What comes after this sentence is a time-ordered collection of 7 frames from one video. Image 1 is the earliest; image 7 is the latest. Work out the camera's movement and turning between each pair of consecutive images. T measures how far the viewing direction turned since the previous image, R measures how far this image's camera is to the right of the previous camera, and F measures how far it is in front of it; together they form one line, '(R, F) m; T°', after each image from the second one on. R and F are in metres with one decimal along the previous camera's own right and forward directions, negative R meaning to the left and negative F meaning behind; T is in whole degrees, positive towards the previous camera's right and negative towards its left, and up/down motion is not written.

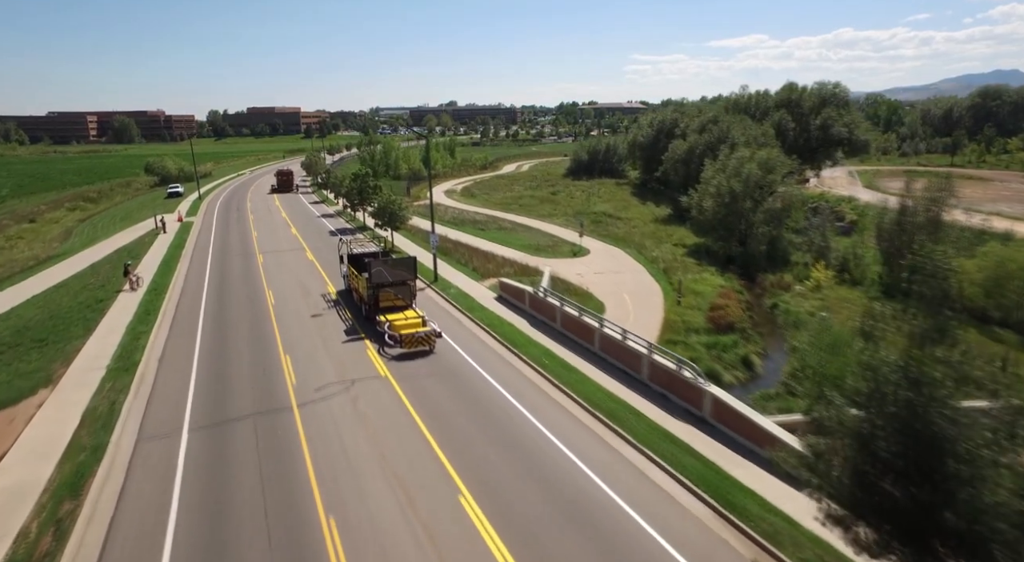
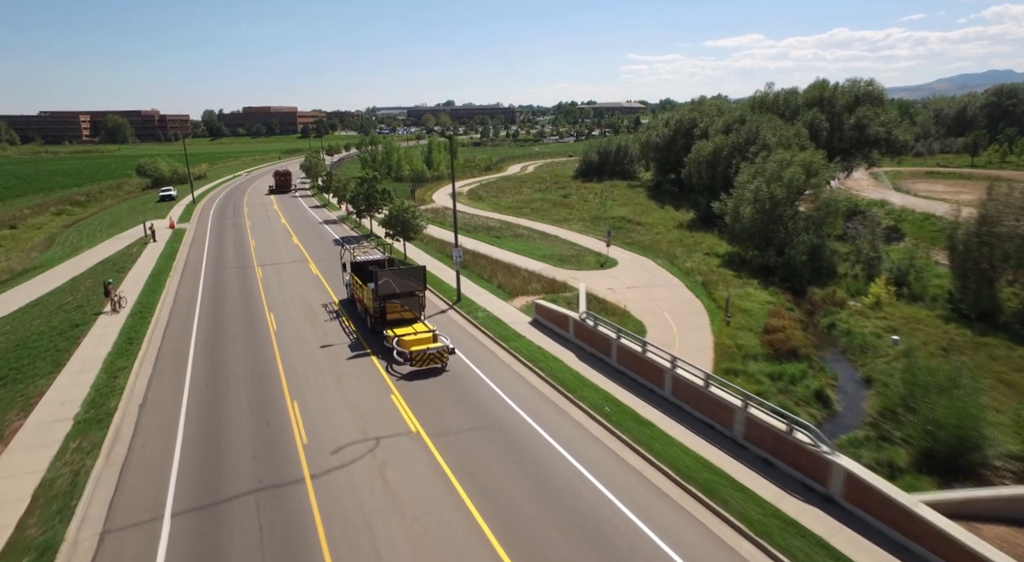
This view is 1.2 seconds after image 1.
(-1.5, +3.1) m; 0°
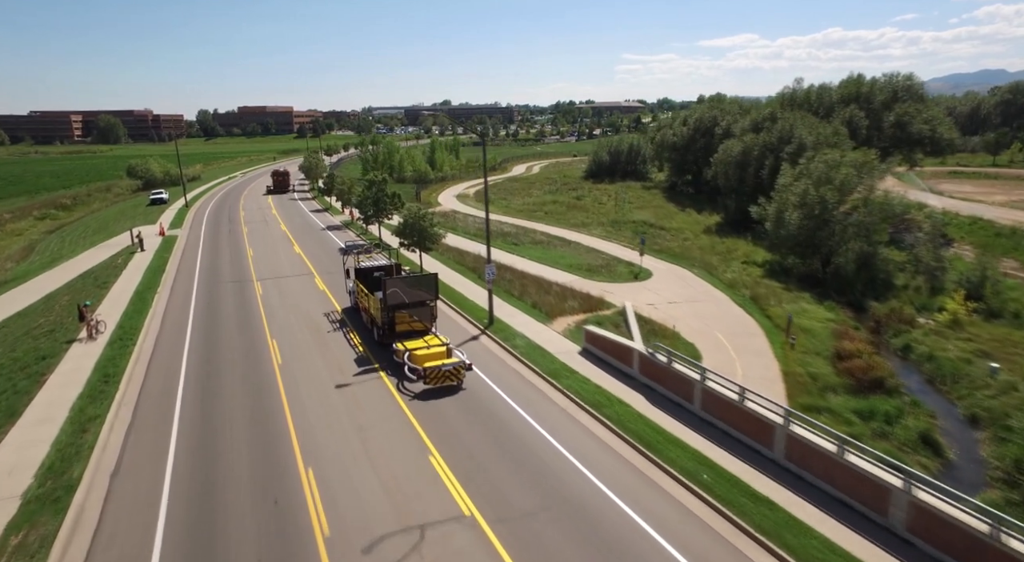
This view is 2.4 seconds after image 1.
(-1.6, +3.2) m; 0°
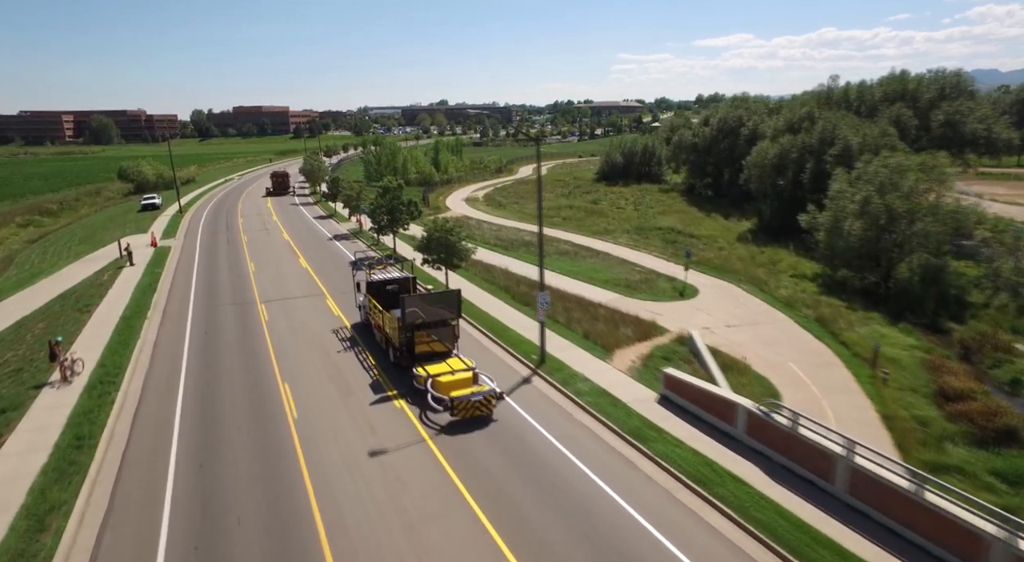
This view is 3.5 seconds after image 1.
(-1.8, +3.3) m; 0°
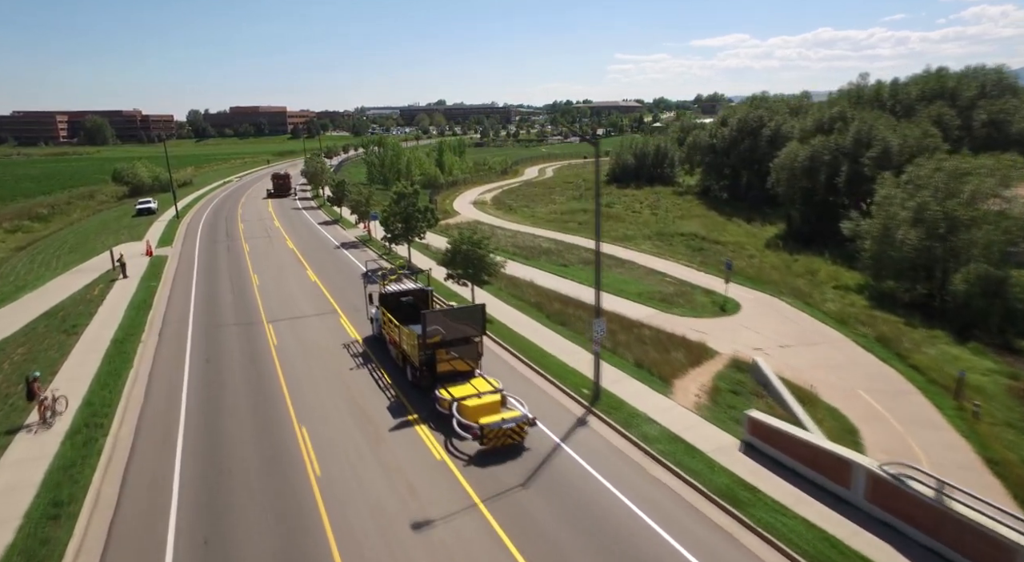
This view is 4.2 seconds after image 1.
(-1.4, +2.3) m; 0°
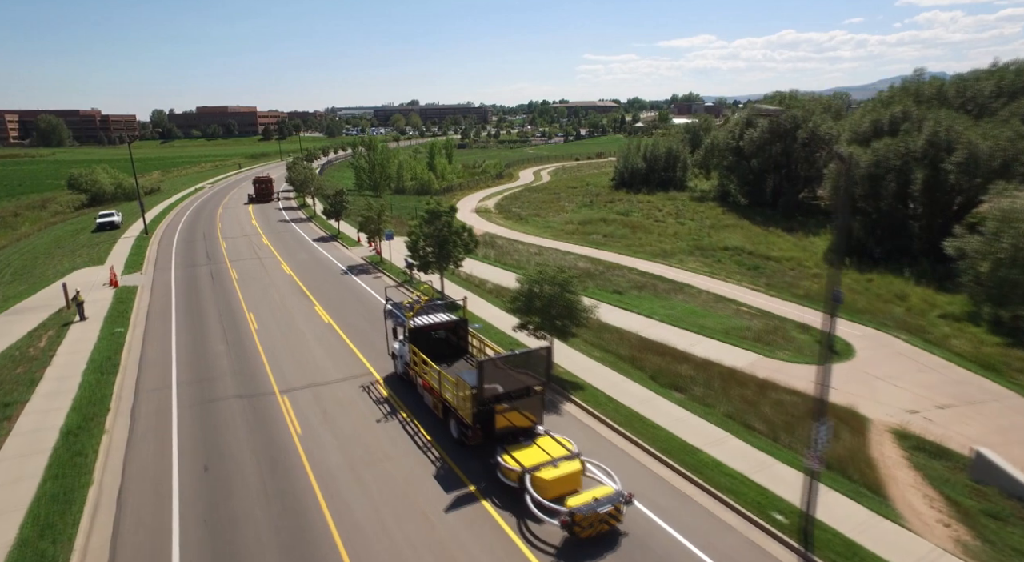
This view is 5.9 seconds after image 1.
(-3.5, +5.5) m; +3°
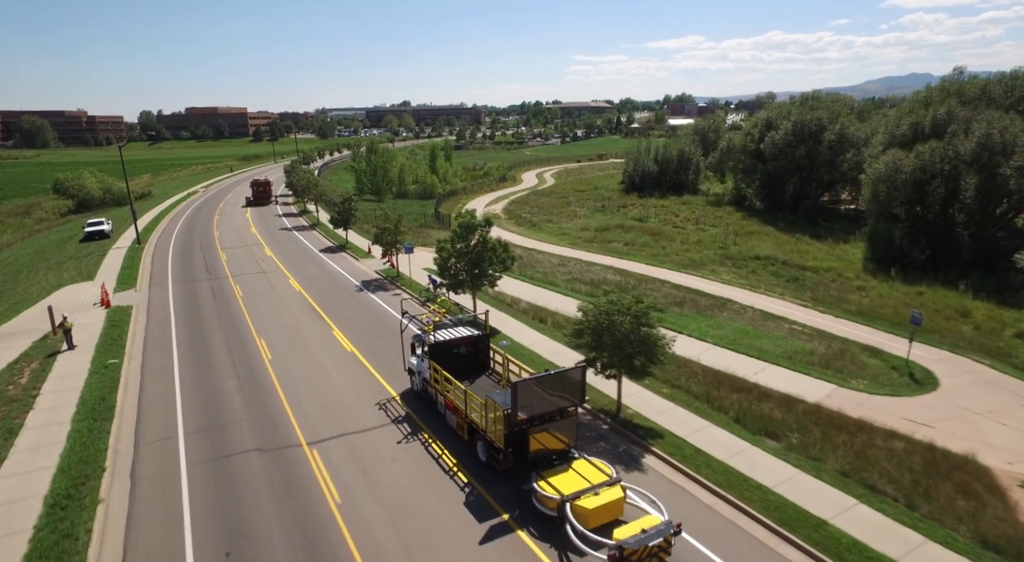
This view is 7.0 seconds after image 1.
(-1.9, +2.5) m; +1°
